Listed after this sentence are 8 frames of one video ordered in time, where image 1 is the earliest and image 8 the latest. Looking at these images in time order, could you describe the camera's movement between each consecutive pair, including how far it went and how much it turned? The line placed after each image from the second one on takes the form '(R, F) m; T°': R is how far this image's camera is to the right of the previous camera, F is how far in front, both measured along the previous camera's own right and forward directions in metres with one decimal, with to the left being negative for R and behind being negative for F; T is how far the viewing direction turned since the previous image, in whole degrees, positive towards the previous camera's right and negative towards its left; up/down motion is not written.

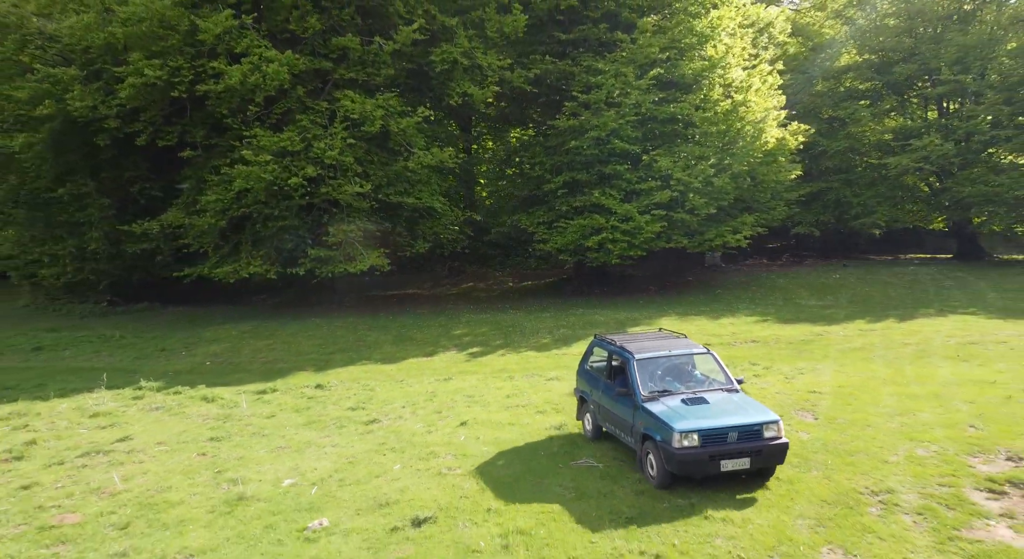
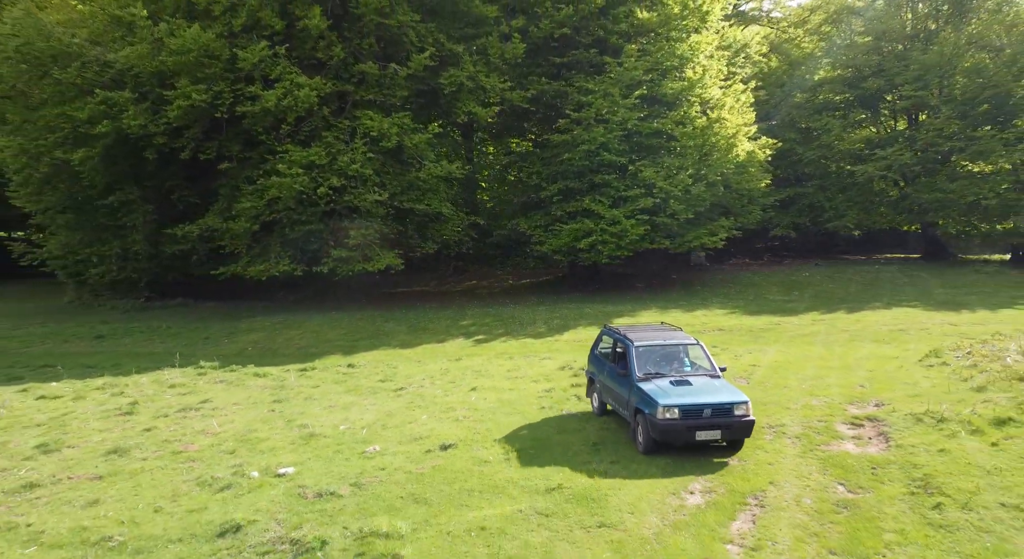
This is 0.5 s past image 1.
(0.0, -2.7) m; 0°
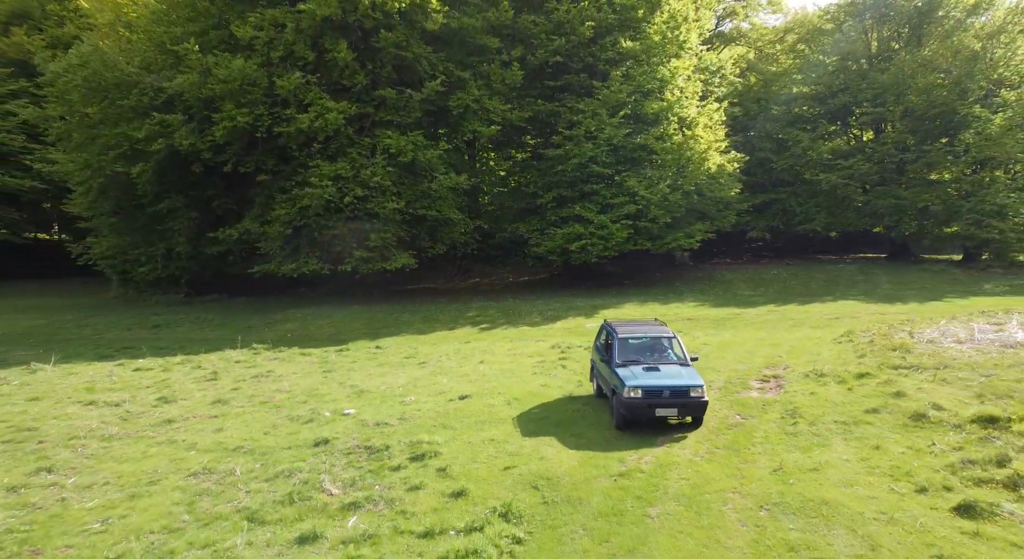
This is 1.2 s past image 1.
(0.0, -3.4) m; 0°
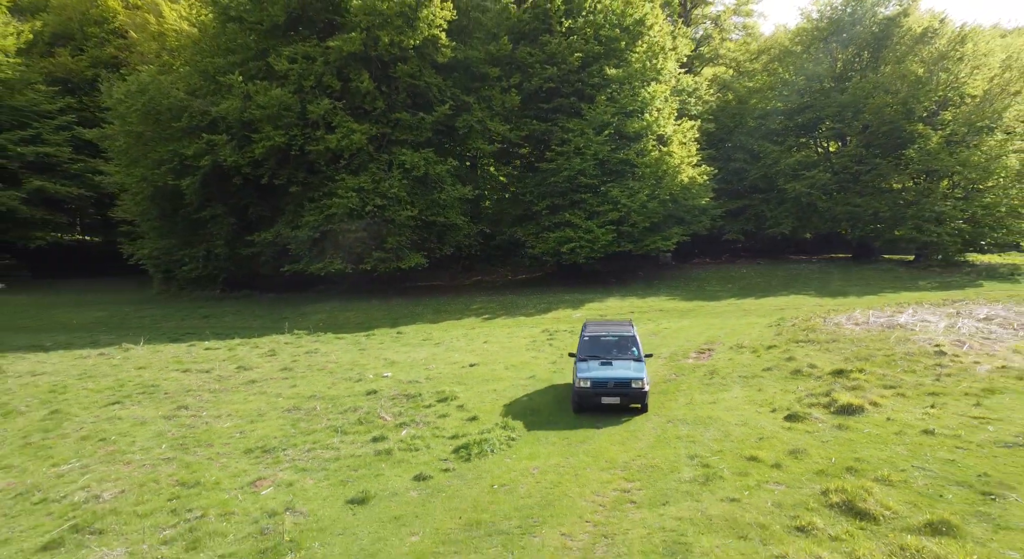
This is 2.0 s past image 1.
(+0.1, -4.0) m; 0°
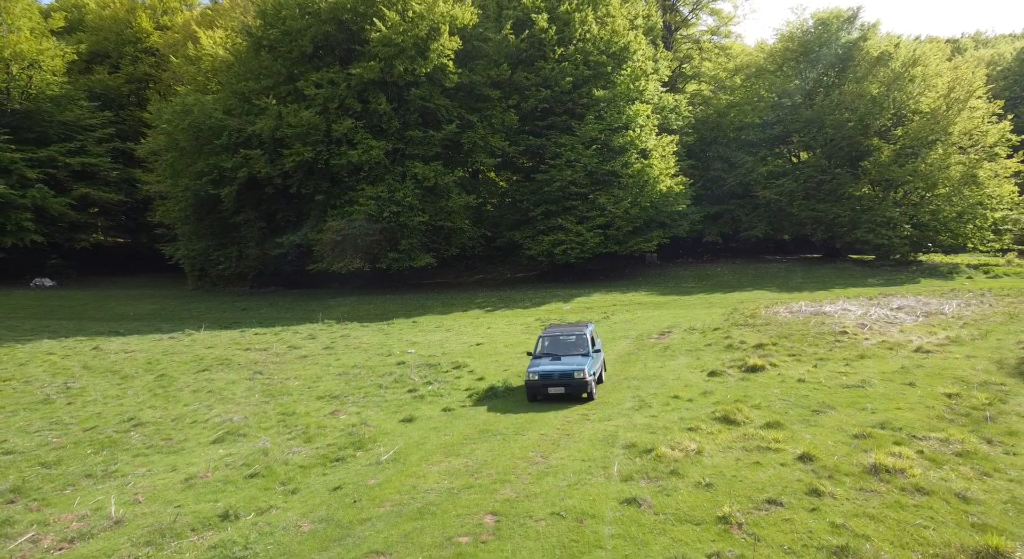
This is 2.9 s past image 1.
(0.0, -4.1) m; 0°
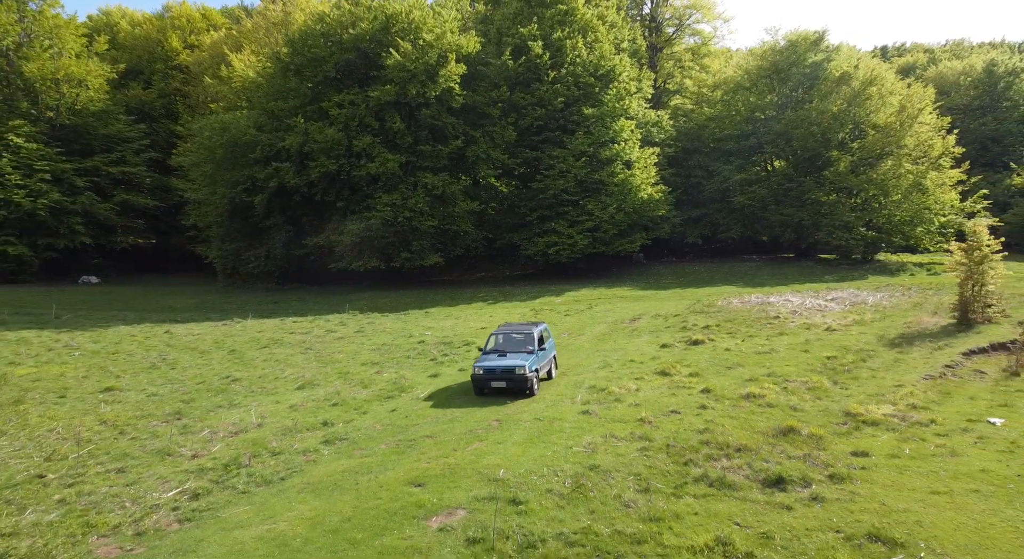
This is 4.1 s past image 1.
(0.0, -4.5) m; 0°
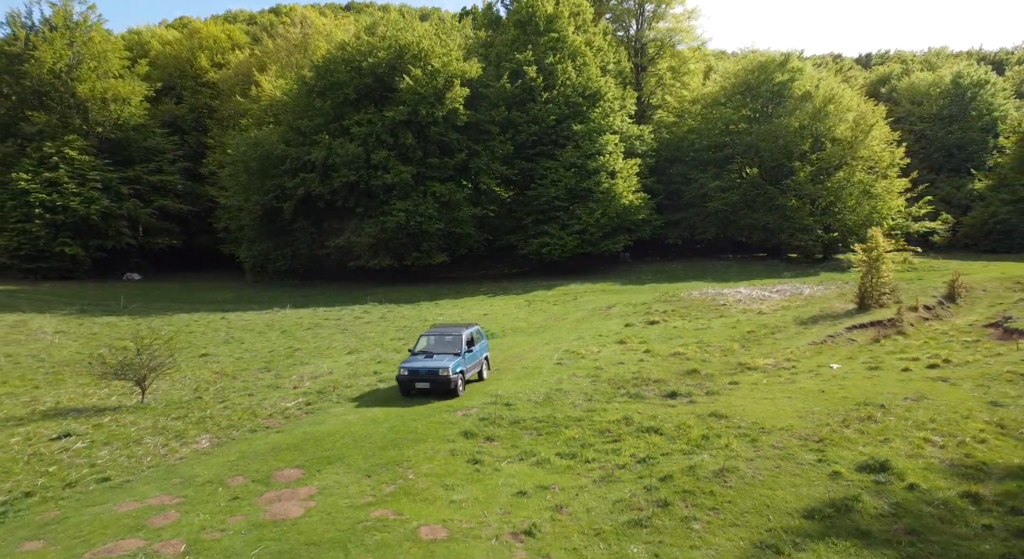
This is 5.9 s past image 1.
(+0.1, -5.2) m; 0°
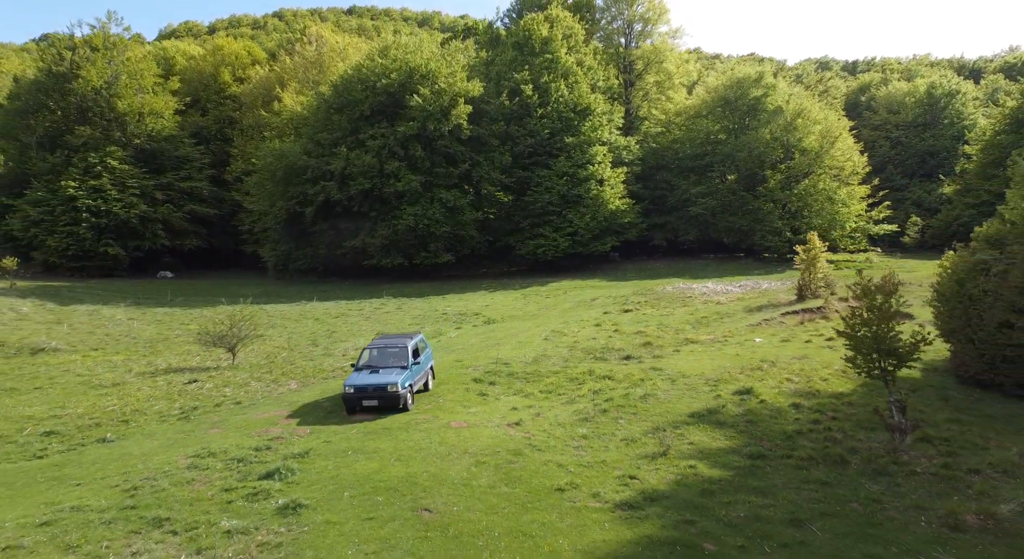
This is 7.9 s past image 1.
(+0.1, -4.9) m; 0°
